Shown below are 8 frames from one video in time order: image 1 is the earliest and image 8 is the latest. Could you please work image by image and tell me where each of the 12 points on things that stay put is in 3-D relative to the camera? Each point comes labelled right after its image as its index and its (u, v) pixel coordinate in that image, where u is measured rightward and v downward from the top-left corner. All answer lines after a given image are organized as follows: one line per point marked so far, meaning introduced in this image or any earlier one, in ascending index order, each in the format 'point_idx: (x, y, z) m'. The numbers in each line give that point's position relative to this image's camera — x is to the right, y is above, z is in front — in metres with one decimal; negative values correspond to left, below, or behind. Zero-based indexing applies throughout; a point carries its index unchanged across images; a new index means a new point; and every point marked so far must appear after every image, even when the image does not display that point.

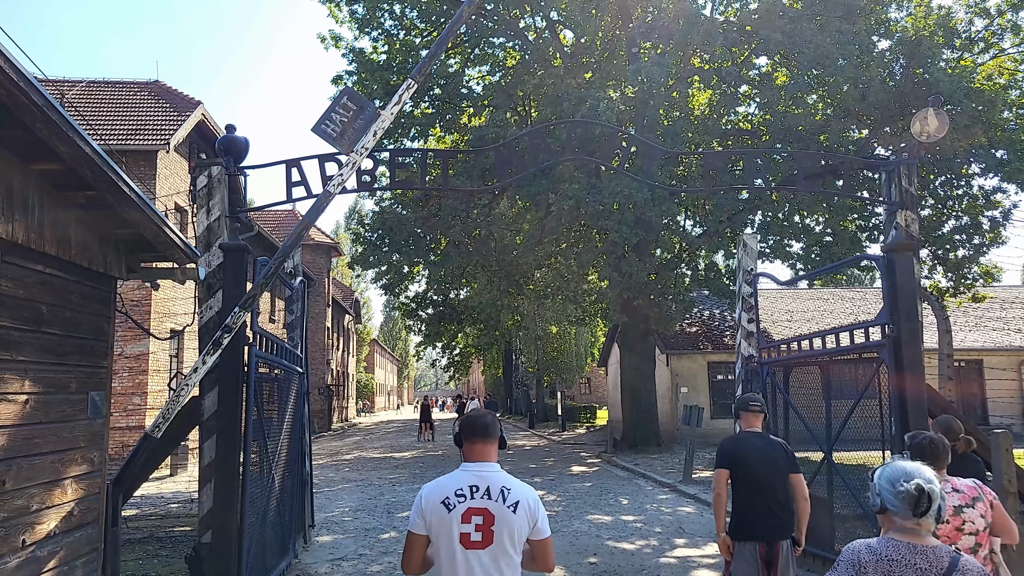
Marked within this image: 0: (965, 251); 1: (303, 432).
0: (+10.7, +0.9, +17.8) m
1: (-2.5, -1.8, +9.0) m
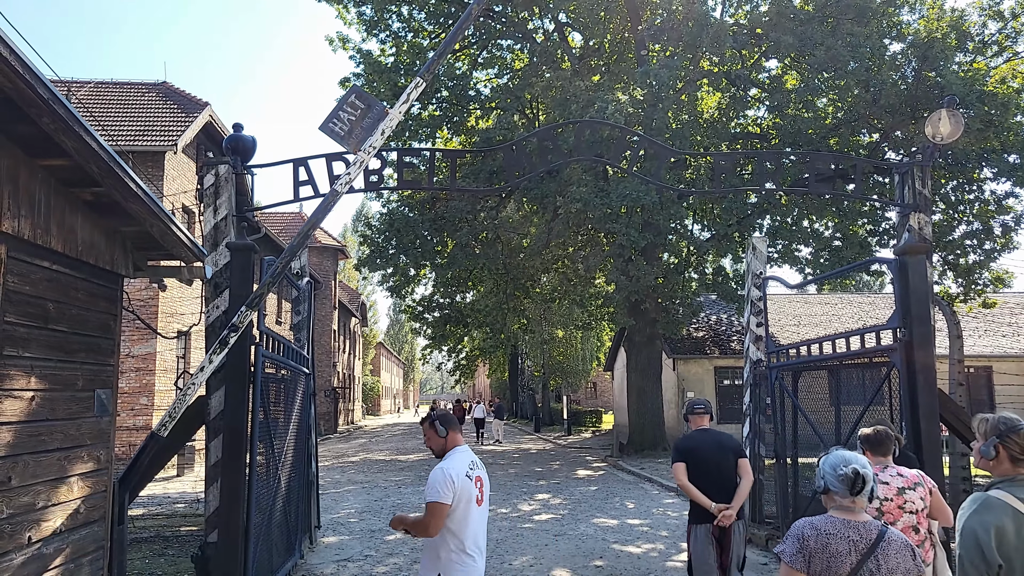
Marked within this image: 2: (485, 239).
0: (+10.9, +0.7, +17.7) m
1: (-2.5, -1.8, +9.0) m
2: (-0.7, +1.3, +19.5) m
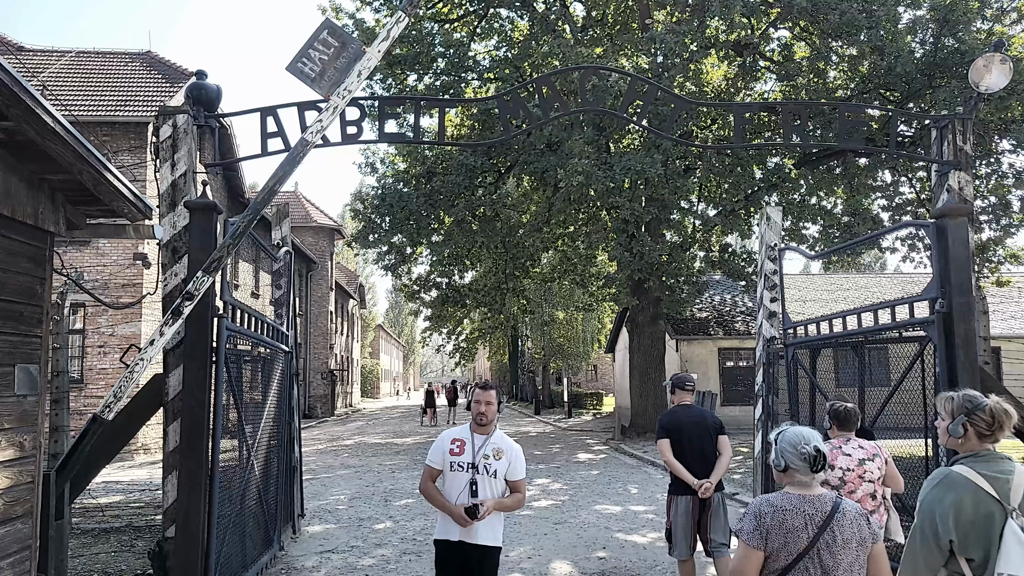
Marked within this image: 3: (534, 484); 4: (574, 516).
0: (+10.9, +1.2, +17.1) m
1: (-2.5, -1.5, +8.4) m
2: (-0.7, +1.8, +18.9) m
3: (+0.3, -3.3, +12.5) m
4: (+0.8, -3.0, +9.7) m
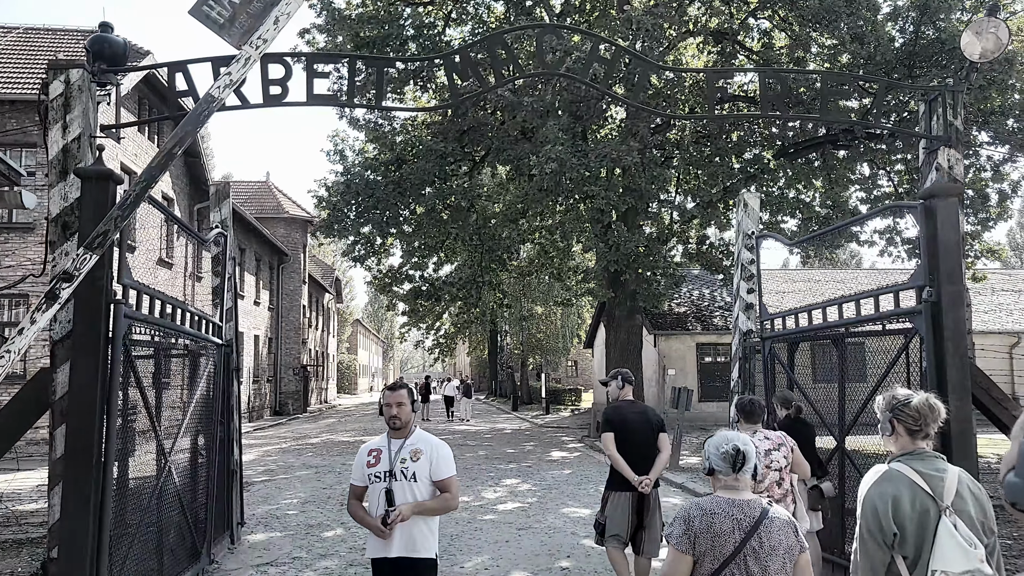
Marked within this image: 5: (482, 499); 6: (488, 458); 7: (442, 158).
0: (+10.2, +1.4, +16.7) m
1: (-2.9, -1.3, +7.7) m
2: (-1.4, +2.0, +18.3) m
3: (-0.2, -3.1, +11.9) m
4: (+0.3, -2.8, +9.1) m
5: (-0.4, -3.0, +10.6) m
6: (-0.5, -3.6, +15.9) m
7: (-1.7, +3.1, +17.6) m
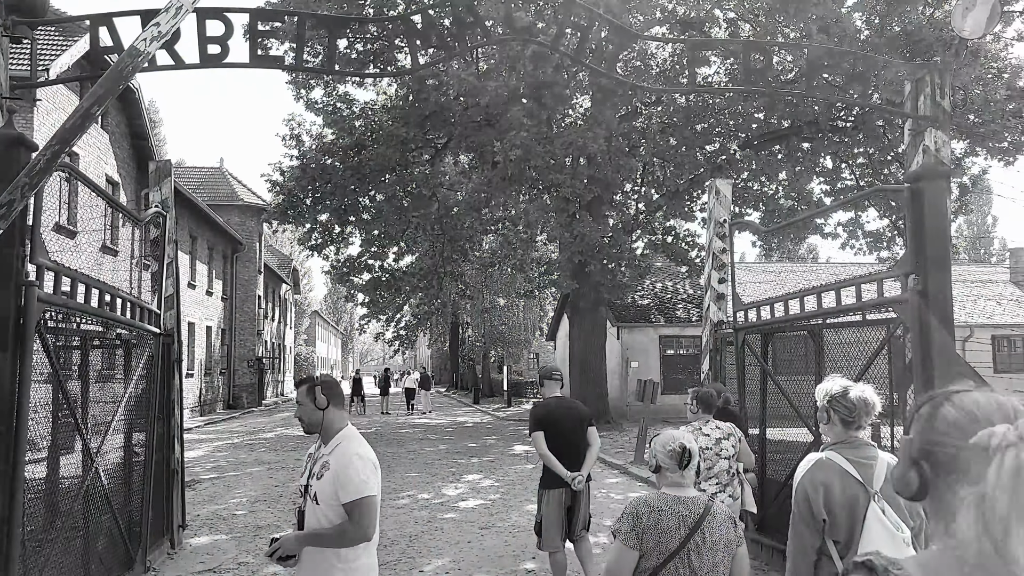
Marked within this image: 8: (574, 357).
0: (+9.4, +1.5, +16.8) m
1: (-3.3, -1.2, +7.2) m
2: (-2.3, +2.2, +17.7) m
3: (-0.8, -3.0, +11.5) m
4: (-0.1, -2.7, +8.8) m
5: (-1.0, -2.8, +10.2) m
6: (-1.3, -3.4, +15.5) m
7: (-2.5, +3.3, +17.1) m
8: (+1.6, -1.8, +19.8) m
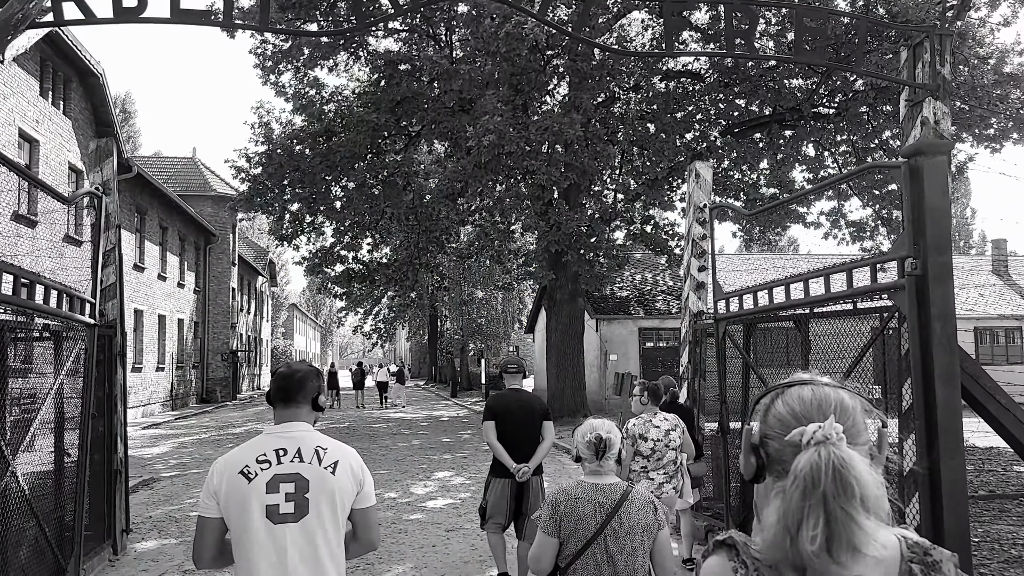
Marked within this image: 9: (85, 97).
0: (+8.9, +1.7, +16.6) m
1: (-3.6, -1.1, +6.7) m
2: (-2.9, +2.5, +17.2) m
3: (-1.2, -2.8, +11.0) m
4: (-0.5, -2.6, +8.3) m
5: (-1.3, -2.7, +9.8) m
6: (-1.8, -3.2, +15.0) m
7: (-3.0, +3.5, +16.5) m
8: (+1.0, -1.6, +19.4) m
9: (-11.3, +5.0, +19.8) m
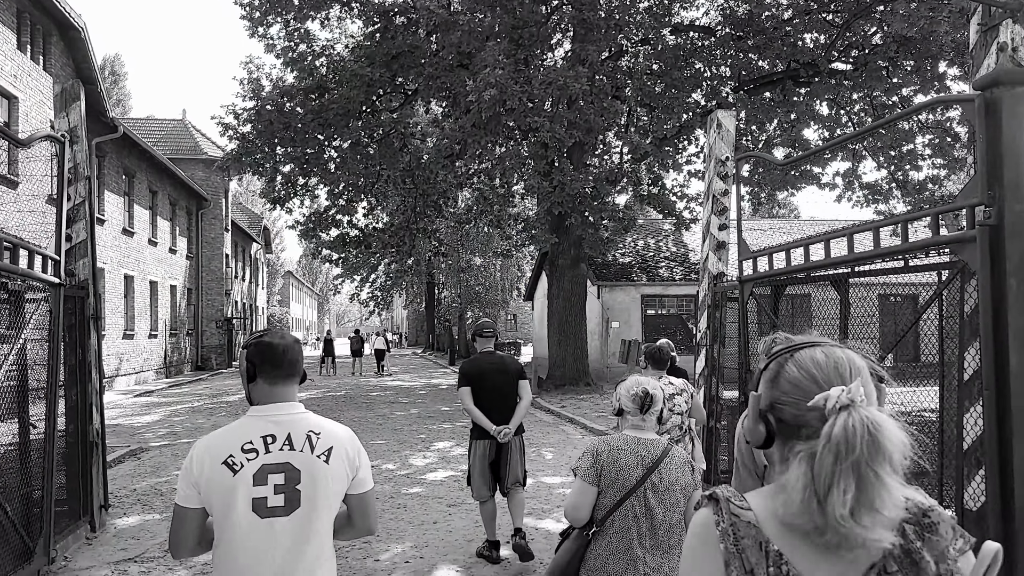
0: (+8.9, +2.5, +15.9) m
1: (-3.5, -0.7, +6.1) m
2: (-2.8, +3.2, +16.5) m
3: (-1.2, -2.3, +10.6) m
4: (-0.4, -2.1, +7.9) m
5: (-1.3, -2.2, +9.3) m
6: (-1.8, -2.5, +14.6) m
7: (-3.0, +4.3, +15.8) m
8: (+1.0, -0.7, +18.9) m
9: (-11.2, +5.9, +18.9) m
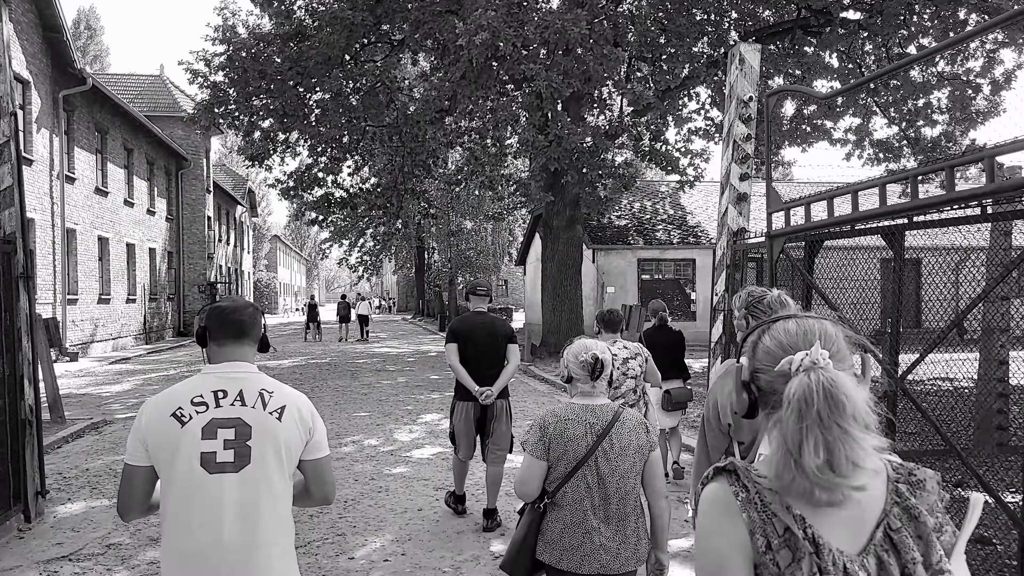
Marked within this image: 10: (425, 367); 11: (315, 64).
0: (+8.8, +3.2, +15.1) m
1: (-3.5, -0.4, +5.3) m
2: (-3.0, +4.0, +15.5) m
3: (-1.2, -1.7, +9.8) m
4: (-0.5, -1.8, +7.1) m
5: (-1.3, -1.7, +8.5) m
6: (-1.9, -1.8, +13.8) m
7: (-3.2, +5.0, +14.7) m
8: (+0.9, +0.2, +18.1) m
9: (-11.4, +6.9, +17.7) m
10: (-2.1, -1.9, +17.8) m
11: (-3.9, +4.4, +14.8) m
